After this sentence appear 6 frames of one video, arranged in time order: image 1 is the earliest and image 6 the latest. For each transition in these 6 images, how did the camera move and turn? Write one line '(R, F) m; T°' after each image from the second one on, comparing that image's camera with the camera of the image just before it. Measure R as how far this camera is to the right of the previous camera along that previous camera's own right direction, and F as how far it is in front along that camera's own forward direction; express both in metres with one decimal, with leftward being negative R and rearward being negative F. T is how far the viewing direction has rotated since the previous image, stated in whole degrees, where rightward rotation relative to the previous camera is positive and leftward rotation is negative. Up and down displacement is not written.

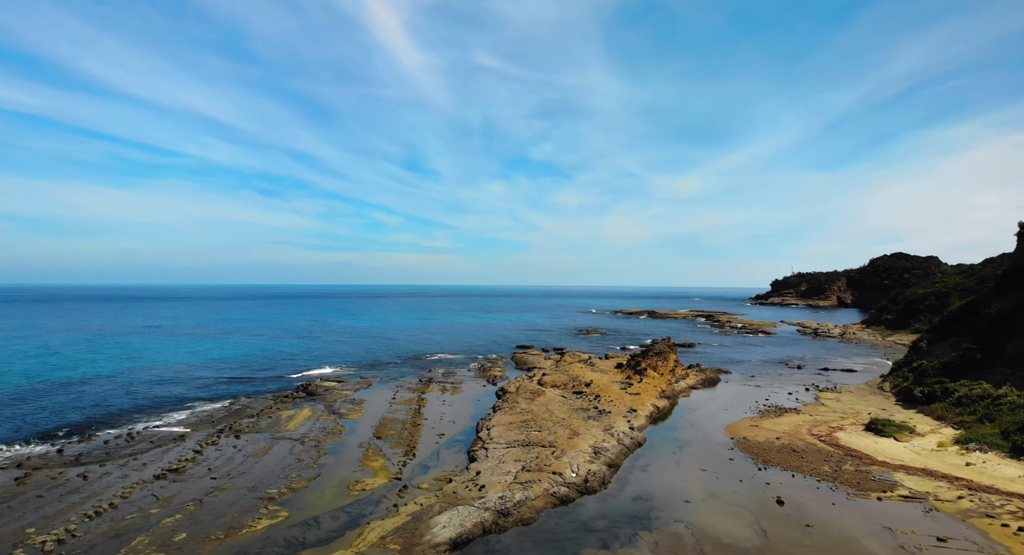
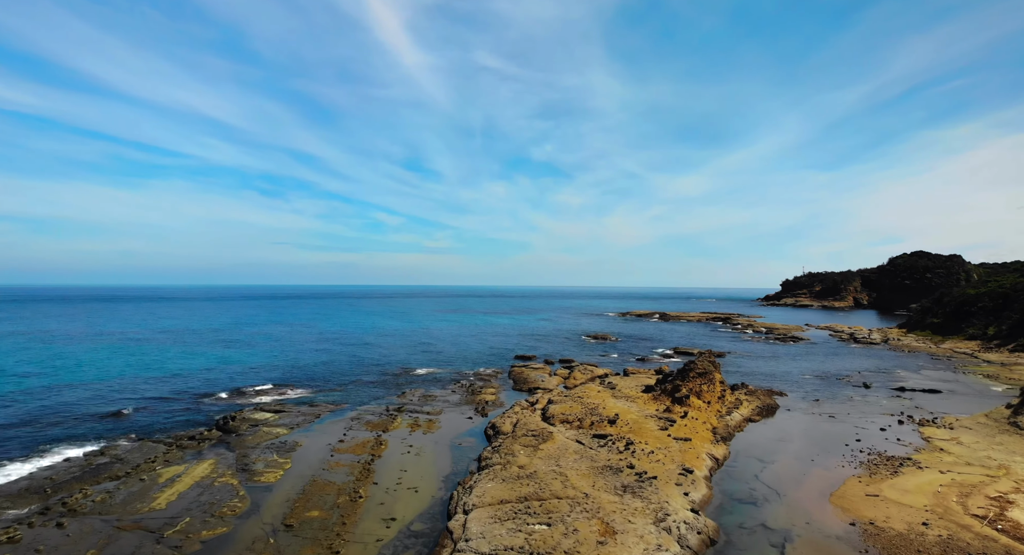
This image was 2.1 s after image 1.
(+0.2, +9.7) m; 0°
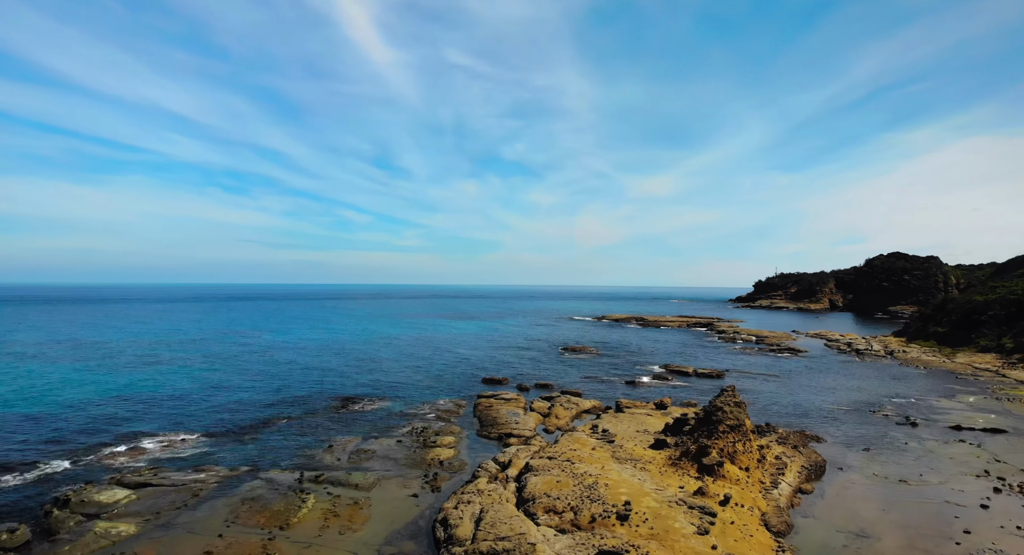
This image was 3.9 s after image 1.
(+0.3, +8.5) m; +3°
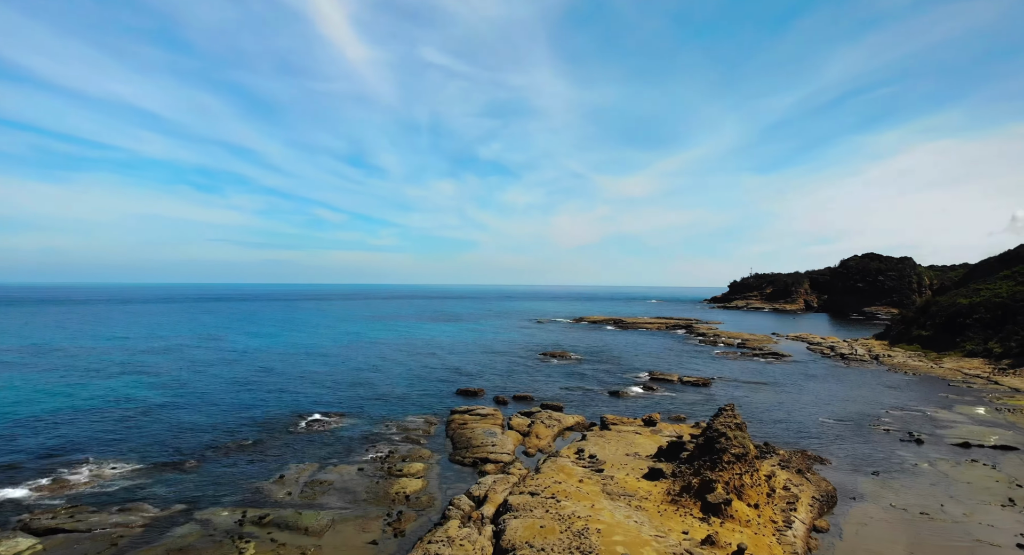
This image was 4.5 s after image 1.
(+0.1, +3.1) m; +3°
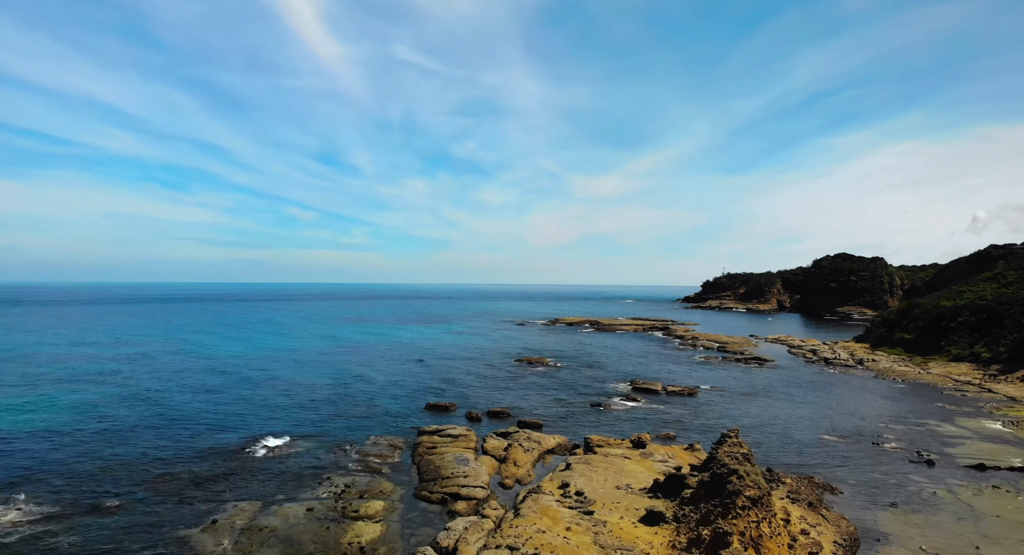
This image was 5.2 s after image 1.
(0.0, +3.5) m; +3°
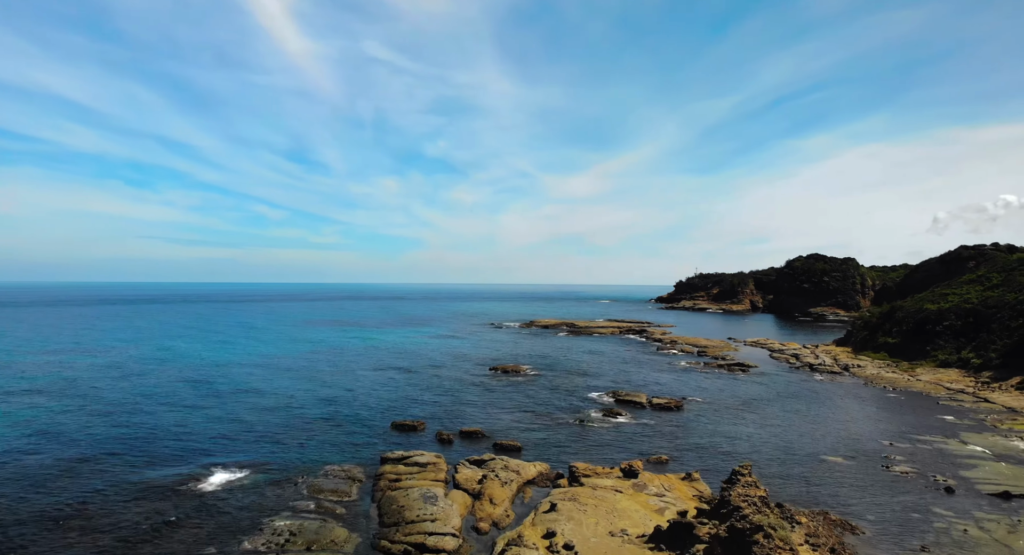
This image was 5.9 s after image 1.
(-0.1, +3.6) m; +3°
